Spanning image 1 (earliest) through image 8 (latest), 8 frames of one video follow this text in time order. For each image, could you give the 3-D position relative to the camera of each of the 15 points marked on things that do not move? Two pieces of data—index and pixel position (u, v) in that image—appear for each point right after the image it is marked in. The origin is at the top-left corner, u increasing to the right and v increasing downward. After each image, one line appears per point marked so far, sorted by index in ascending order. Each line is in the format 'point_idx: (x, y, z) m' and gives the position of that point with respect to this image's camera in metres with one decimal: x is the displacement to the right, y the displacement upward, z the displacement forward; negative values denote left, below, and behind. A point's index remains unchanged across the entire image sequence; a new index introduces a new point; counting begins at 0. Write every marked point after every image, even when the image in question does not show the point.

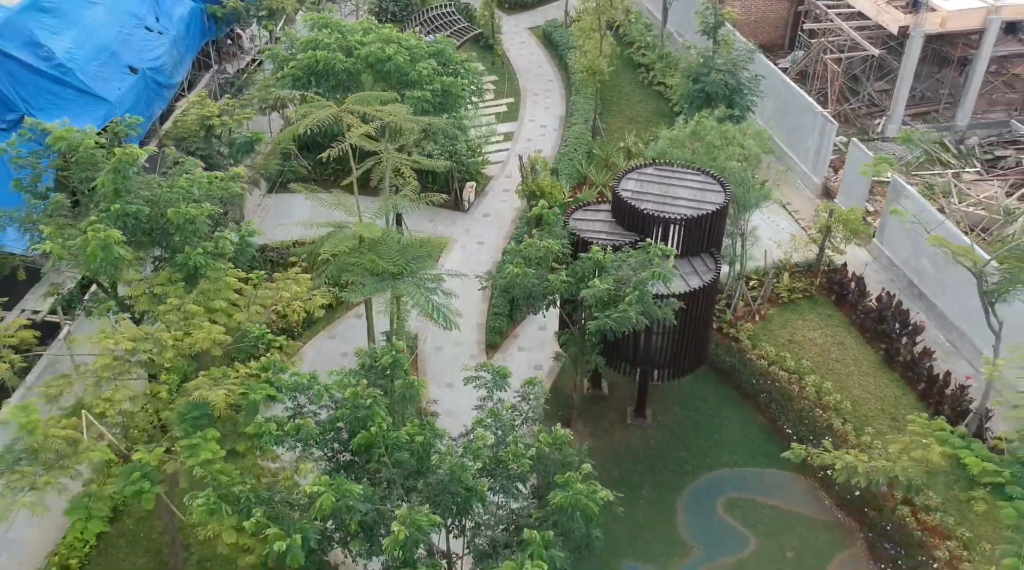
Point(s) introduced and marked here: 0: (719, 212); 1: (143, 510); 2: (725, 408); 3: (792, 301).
0: (+2.8, +1.0, +13.0) m
1: (-4.7, -2.9, +12.6) m
2: (+3.2, -1.9, +14.9) m
3: (+4.8, -0.3, +16.9) m
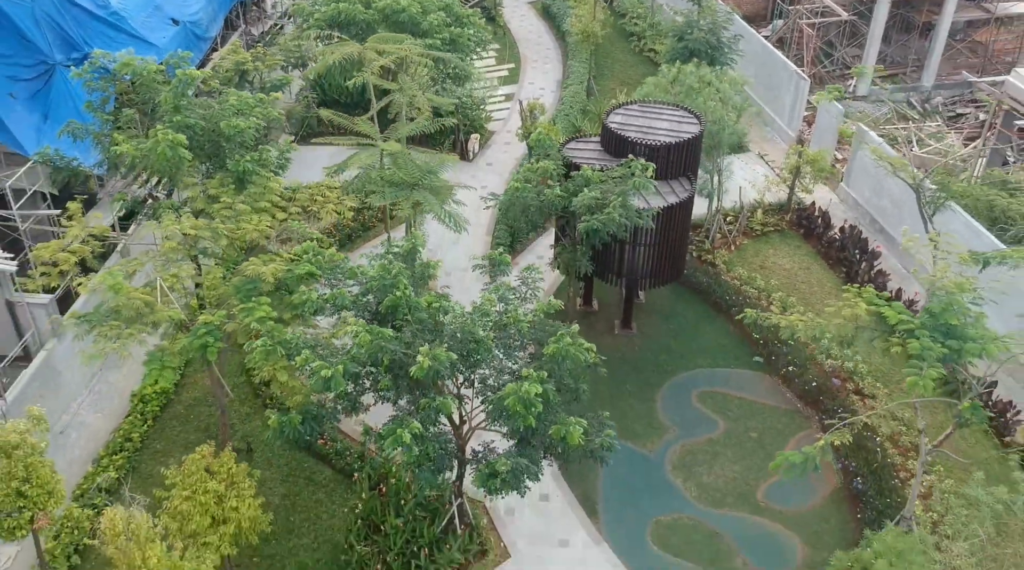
0: (+2.8, +2.2, +14.9) m
1: (-4.7, -1.7, +14.5) m
2: (+3.3, -0.6, +16.8) m
3: (+4.9, +1.0, +18.8) m
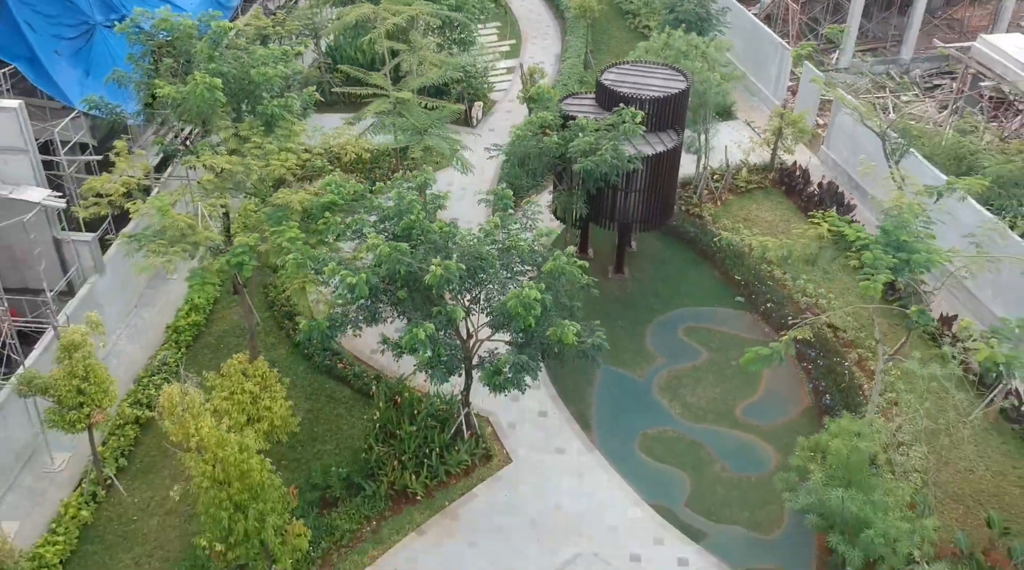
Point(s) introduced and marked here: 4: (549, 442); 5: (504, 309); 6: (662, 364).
0: (+2.8, +3.2, +16.3) m
1: (-4.7, -0.7, +15.9) m
2: (+3.3, +0.3, +18.2) m
3: (+4.9, +1.9, +20.2) m
4: (+0.5, -2.3, +14.2) m
5: (-0.1, -0.3, +11.6) m
6: (+2.4, -1.3, +15.9) m
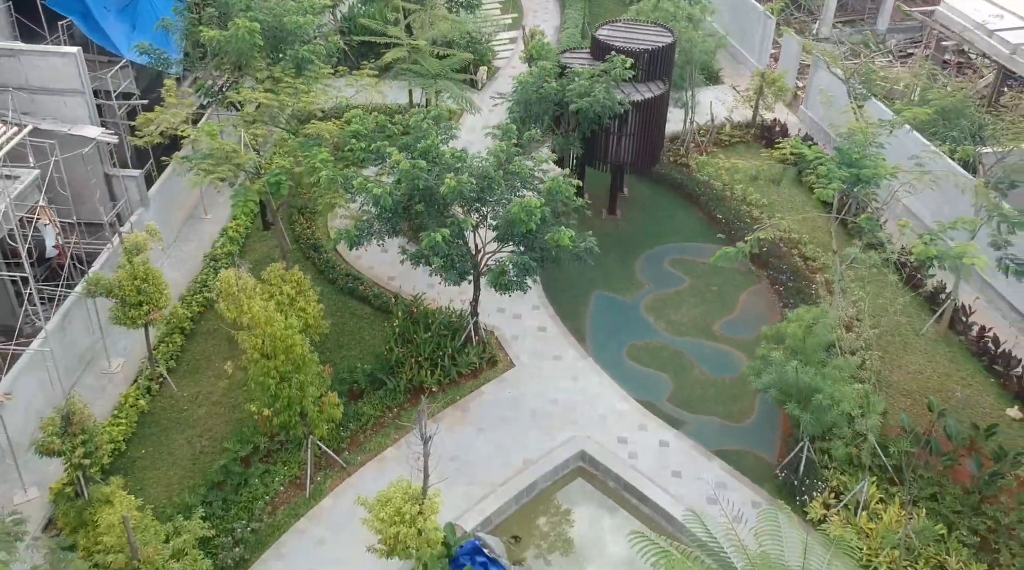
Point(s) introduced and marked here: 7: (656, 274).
0: (+2.9, +4.4, +18.1) m
1: (-4.7, +0.5, +17.7) m
2: (+3.3, +1.6, +20.0) m
3: (+4.9, +3.2, +22.0) m
4: (+0.6, -1.1, +16.1) m
5: (-0.1, +0.9, +13.4) m
6: (+2.5, -0.1, +17.7) m
7: (+2.6, +0.2, +18.1) m
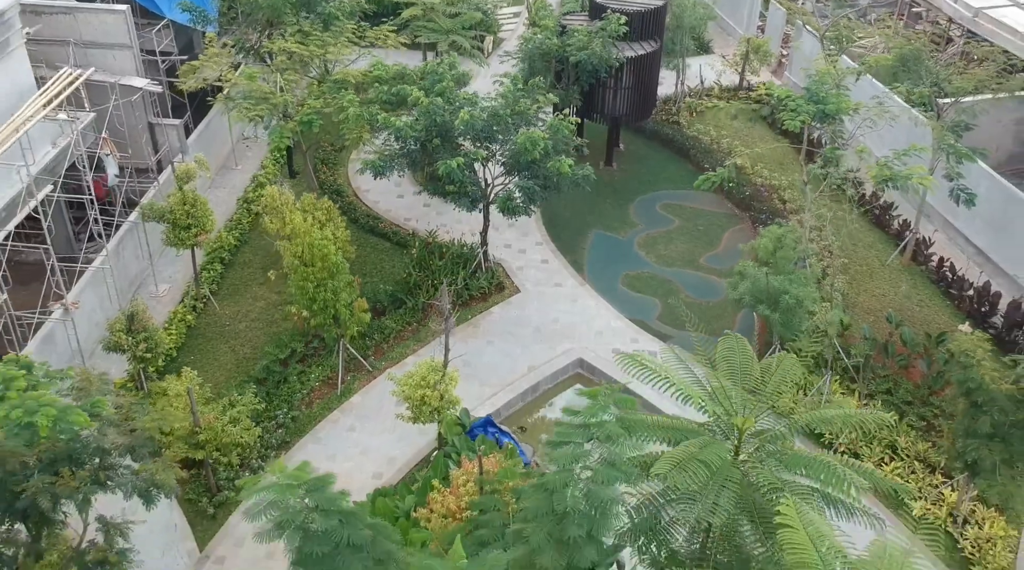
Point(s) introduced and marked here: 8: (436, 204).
0: (+3.0, +5.6, +19.9) m
1: (-4.5, +1.7, +19.5) m
2: (+3.4, +2.8, +21.8) m
3: (+5.0, +4.4, +23.8) m
4: (+0.7, +0.1, +17.8) m
5: (0.0, +2.1, +15.2) m
6: (+2.6, +1.1, +19.5) m
7: (+2.8, +1.4, +19.9) m
8: (-1.5, +1.6, +19.5) m
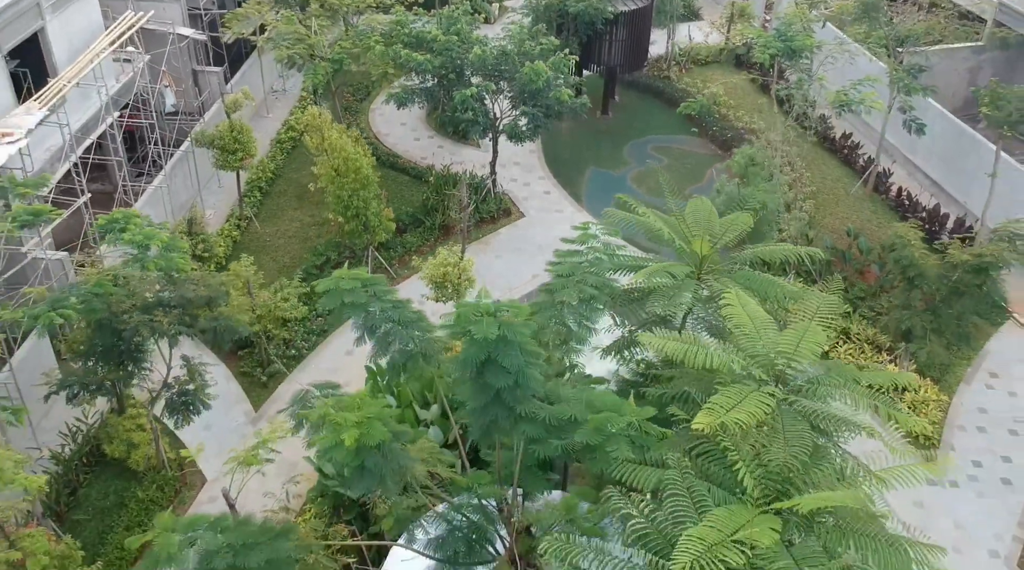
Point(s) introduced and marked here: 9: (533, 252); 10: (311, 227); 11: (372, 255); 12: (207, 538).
0: (+3.1, +7.1, +22.1) m
1: (-4.4, +3.2, +21.7) m
2: (+3.6, +4.3, +24.0) m
3: (+5.2, +5.9, +26.0) m
4: (+0.8, +1.6, +20.1) m
5: (+0.1, +3.6, +17.4) m
6: (+2.7, +2.6, +21.7) m
7: (+2.9, +2.9, +22.1) m
8: (-1.4, +3.1, +21.7) m
9: (+0.4, +0.6, +18.7) m
10: (-3.8, +1.1, +18.4) m
11: (-2.5, +0.5, +17.3) m
12: (-2.5, -2.1, +8.0) m
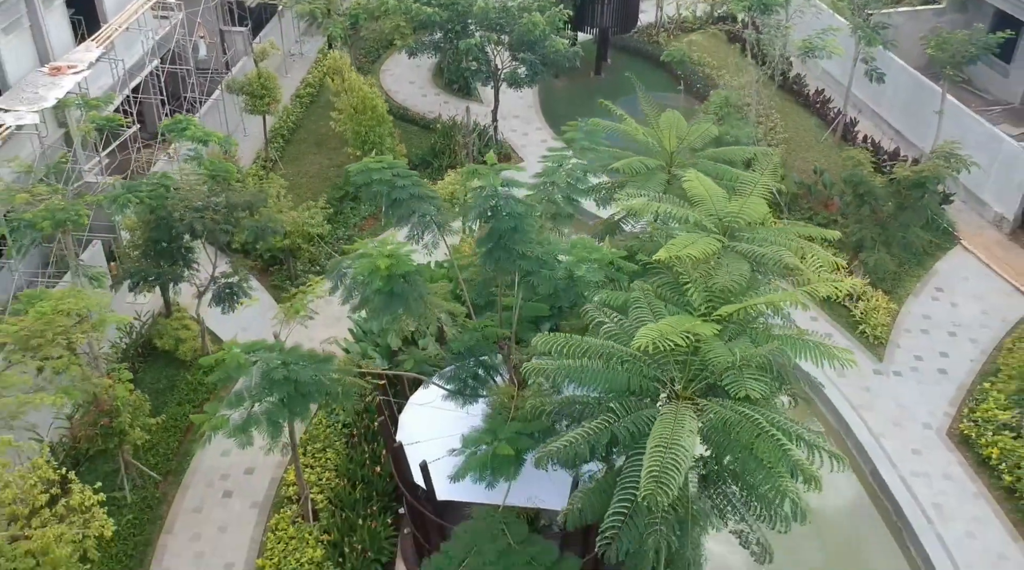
0: (+3.1, +8.4, +24.0) m
1: (-4.4, +4.5, +23.7) m
2: (+3.6, +5.6, +25.9) m
3: (+5.2, +7.3, +27.9) m
4: (+0.8, +3.0, +22.0) m
5: (+0.1, +4.9, +19.4) m
6: (+2.7, +4.0, +23.7) m
7: (+2.9, +4.3, +24.1) m
8: (-1.4, +4.5, +23.7) m
9: (+0.4, +2.0, +20.6) m
10: (-3.8, +2.4, +20.4) m
11: (-2.5, +1.9, +19.2) m
12: (-2.5, -0.8, +10.0) m
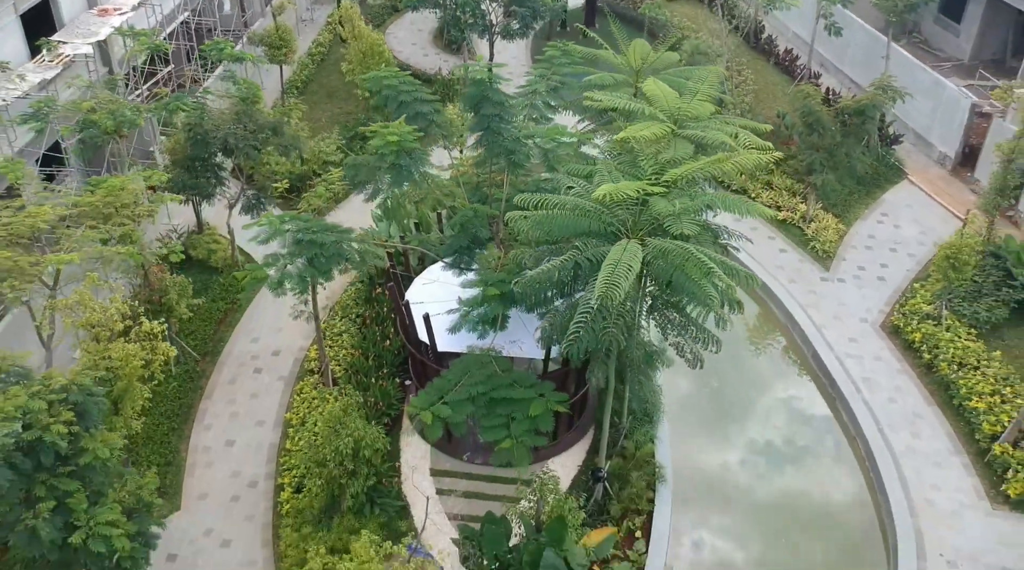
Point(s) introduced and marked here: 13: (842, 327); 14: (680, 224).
0: (+3.0, +9.9, +26.1) m
1: (-4.6, +6.0, +25.8) m
2: (+3.4, +7.1, +28.1) m
3: (+5.0, +8.8, +30.1) m
4: (+0.7, +4.5, +24.2) m
5: (0.0, +6.4, +21.5) m
6: (+2.6, +5.5, +25.8) m
7: (+2.7, +5.8, +26.2) m
8: (-1.5, +6.0, +25.8) m
9: (+0.2, +3.5, +22.8) m
10: (-4.0, +3.9, +22.5) m
11: (-2.6, +3.4, +21.4) m
12: (-2.7, +0.7, +12.2) m
13: (+5.5, -0.7, +16.3) m
14: (+1.8, +0.6, +10.4) m
